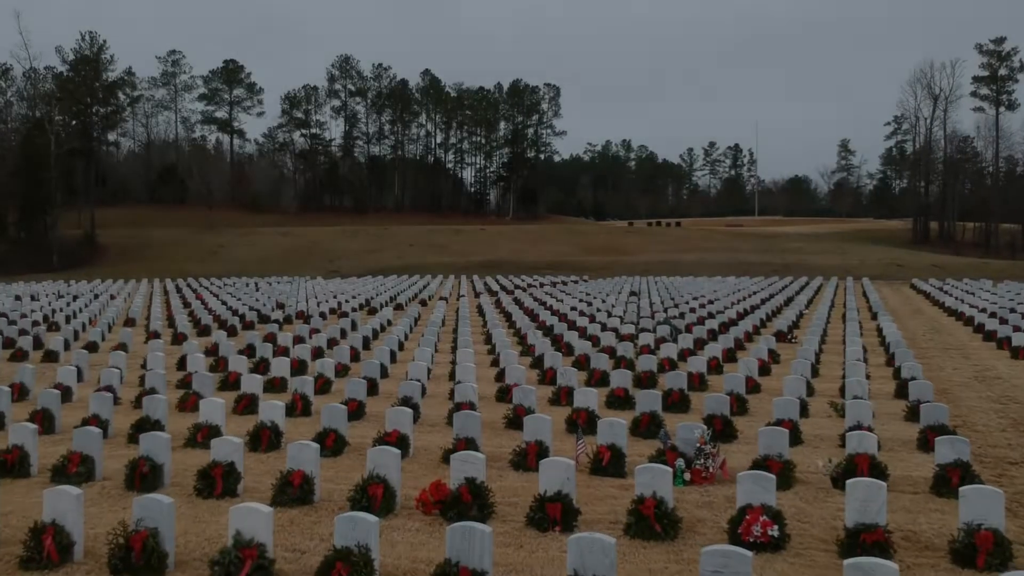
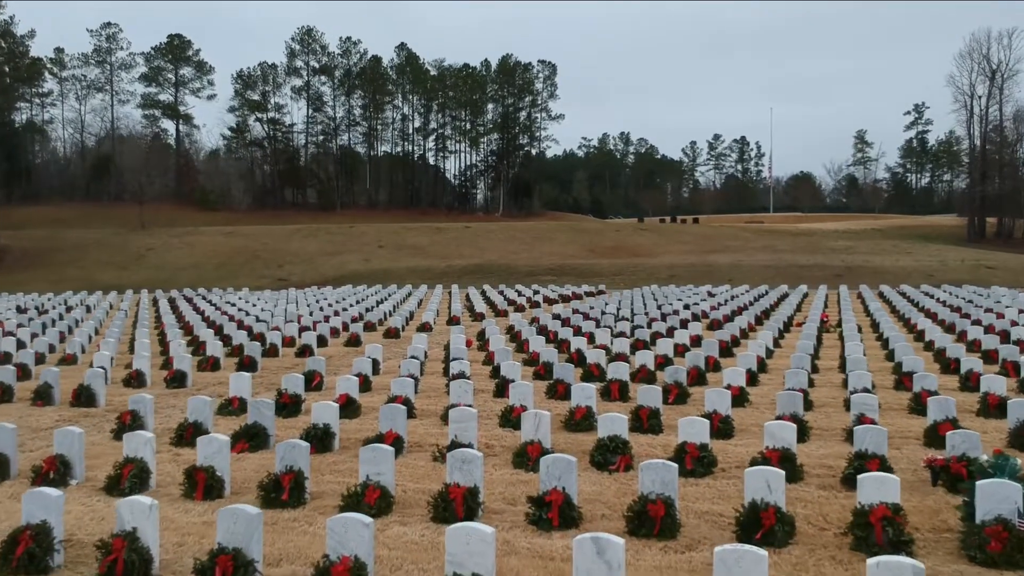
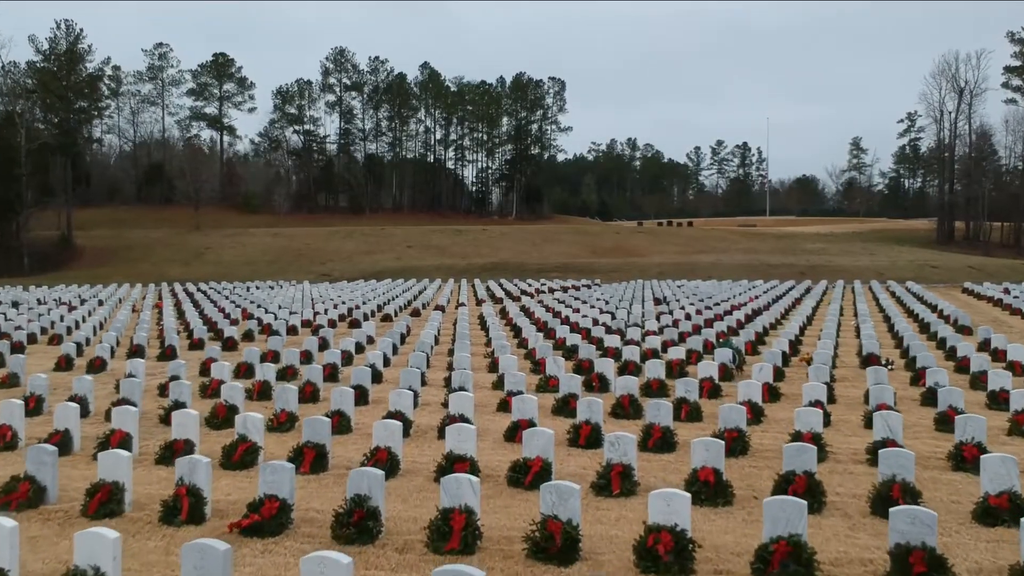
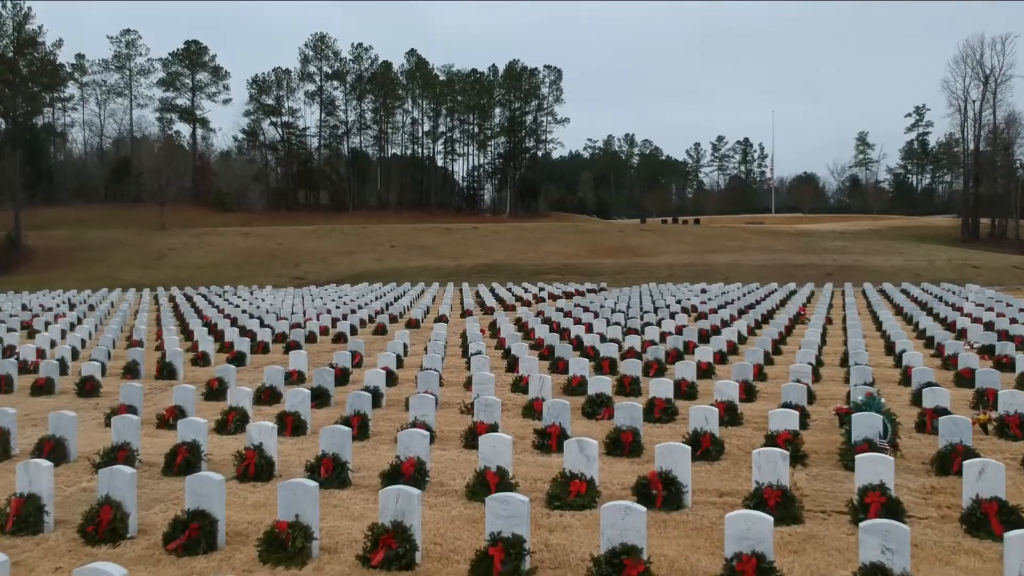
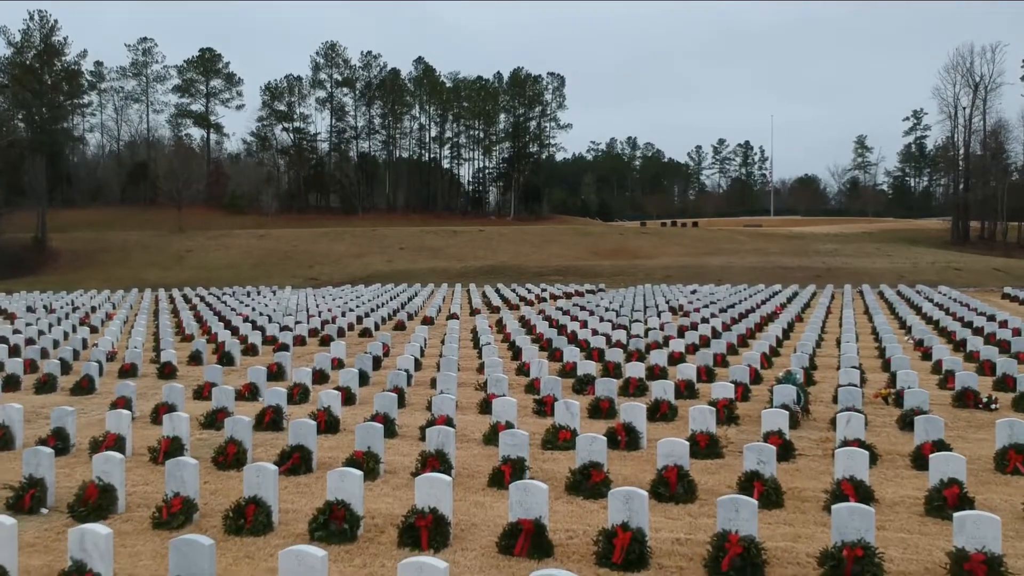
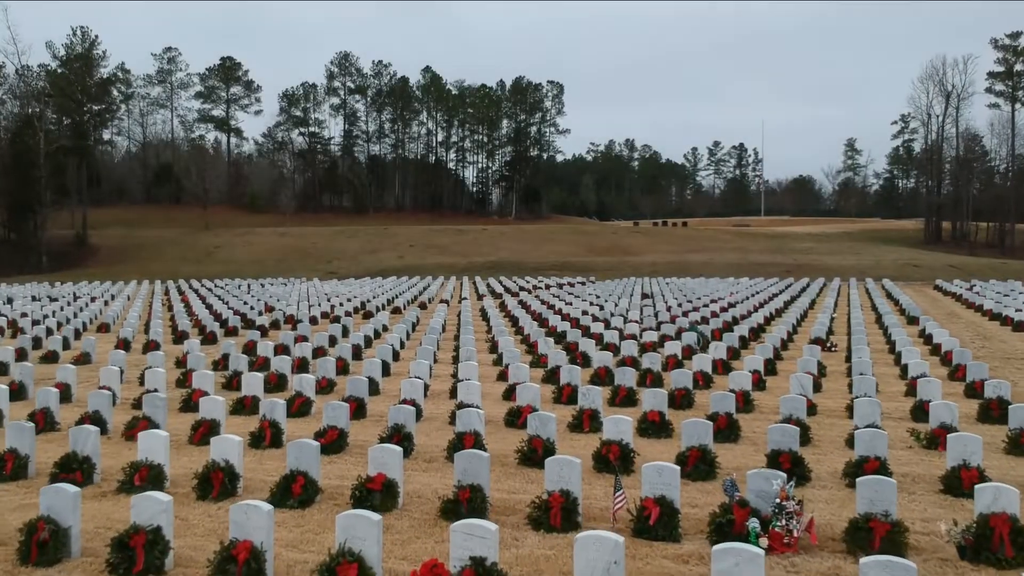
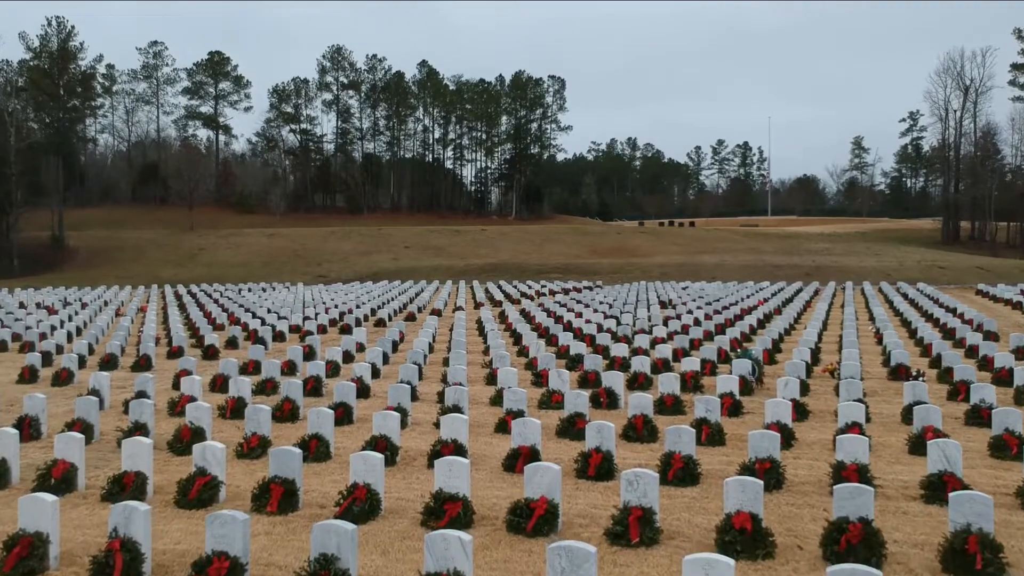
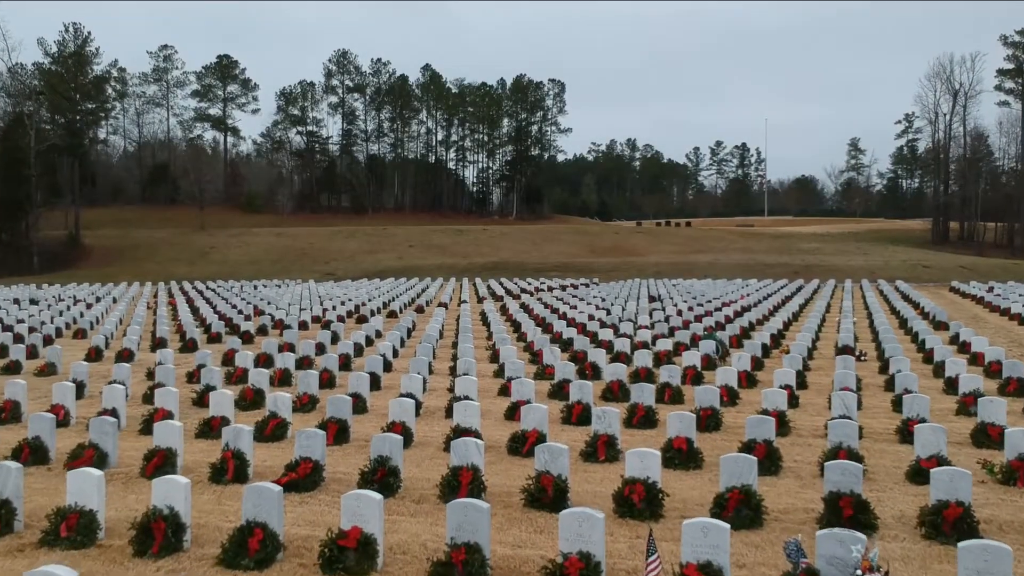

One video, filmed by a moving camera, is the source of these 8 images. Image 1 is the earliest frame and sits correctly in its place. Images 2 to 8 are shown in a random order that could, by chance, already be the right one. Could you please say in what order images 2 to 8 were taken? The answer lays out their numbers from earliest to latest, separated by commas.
6, 8, 3, 7, 5, 4, 2
